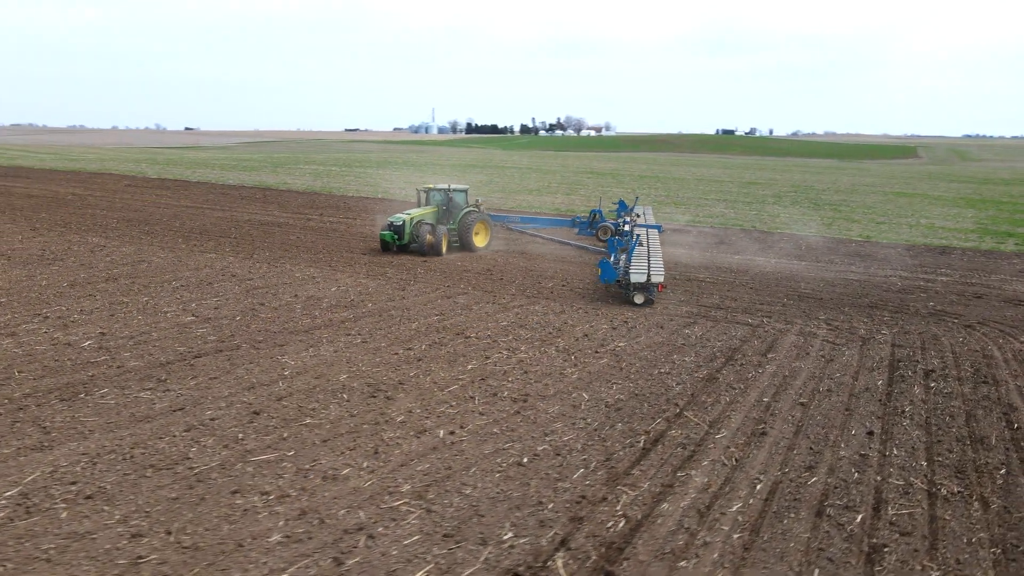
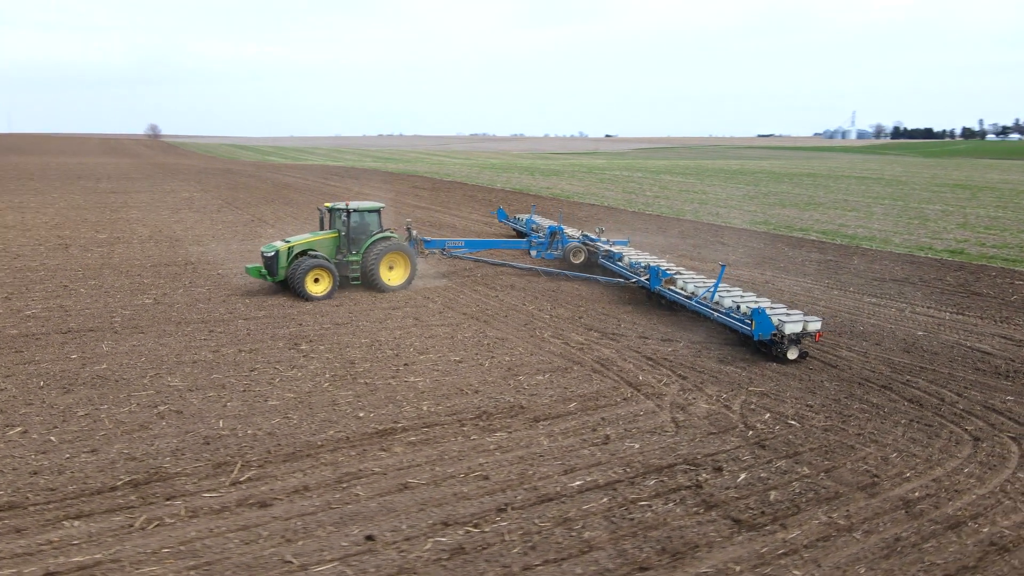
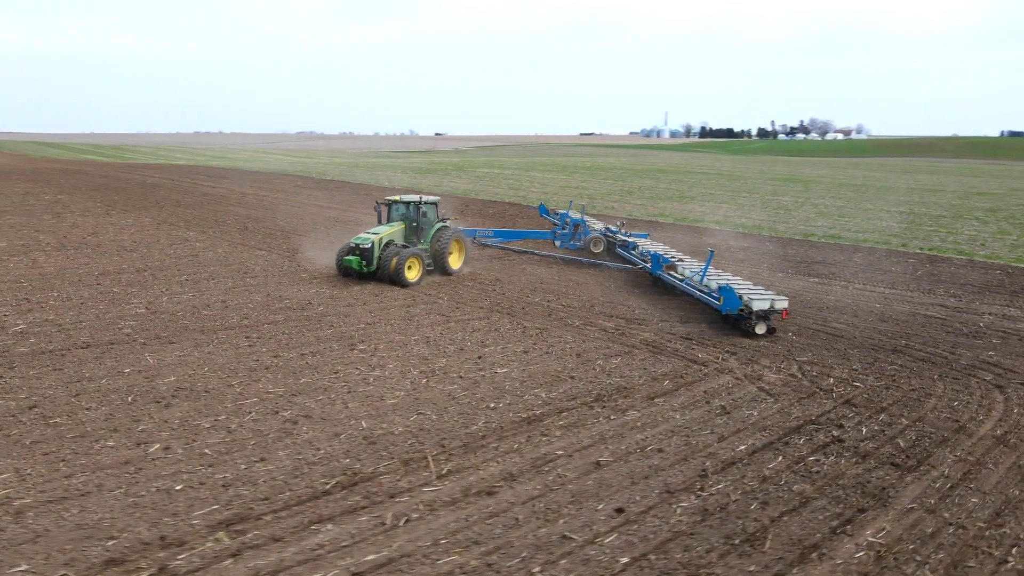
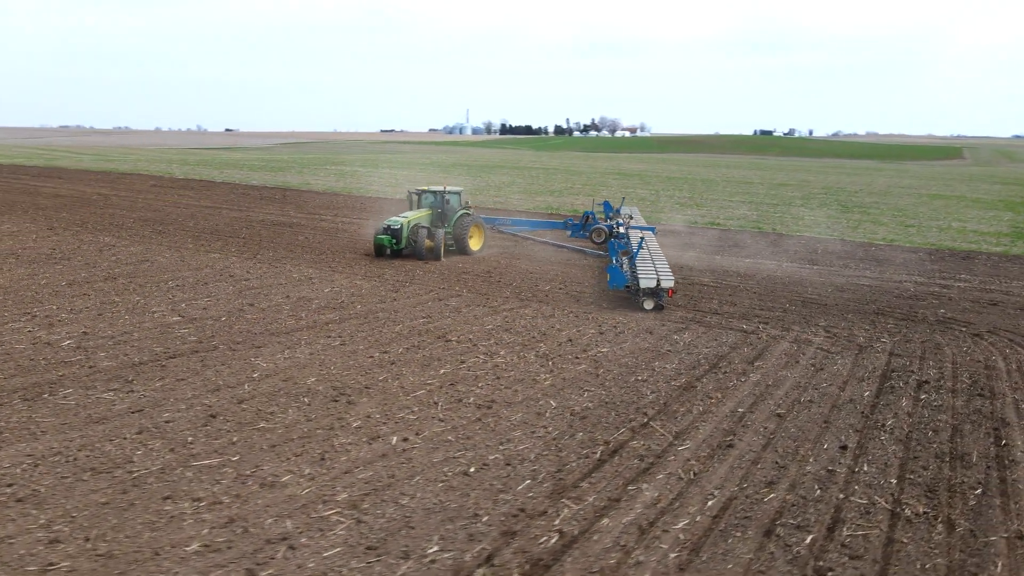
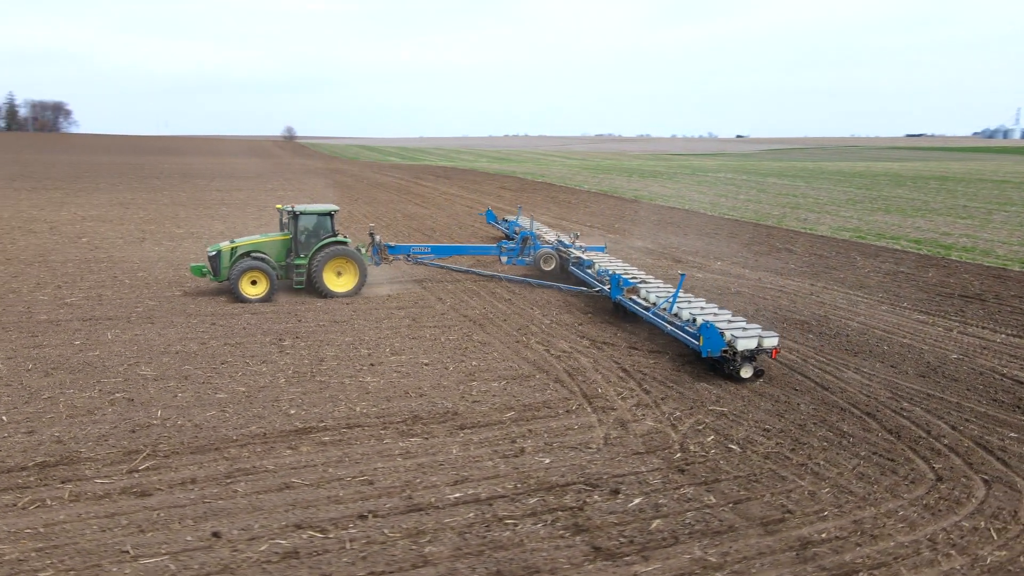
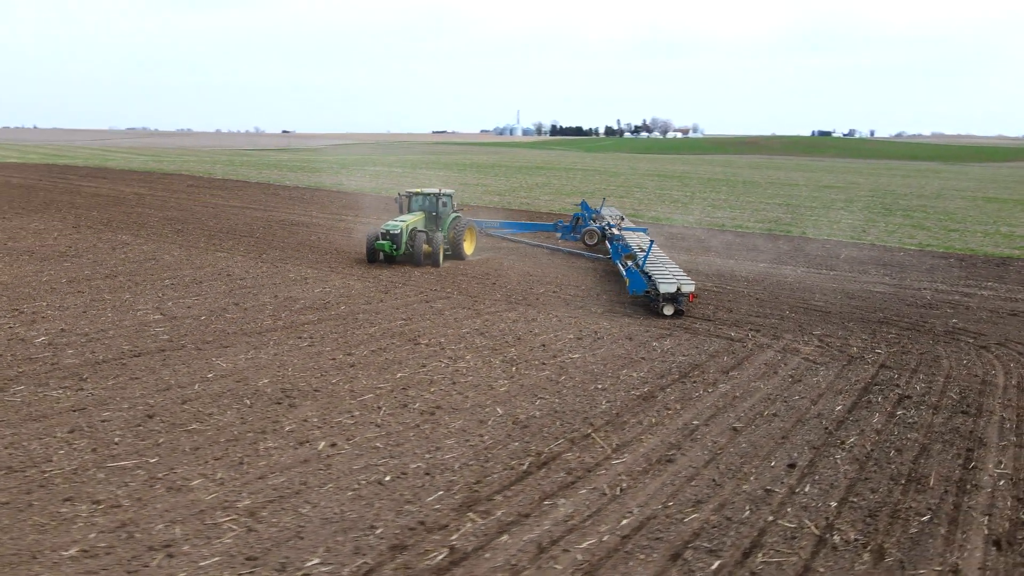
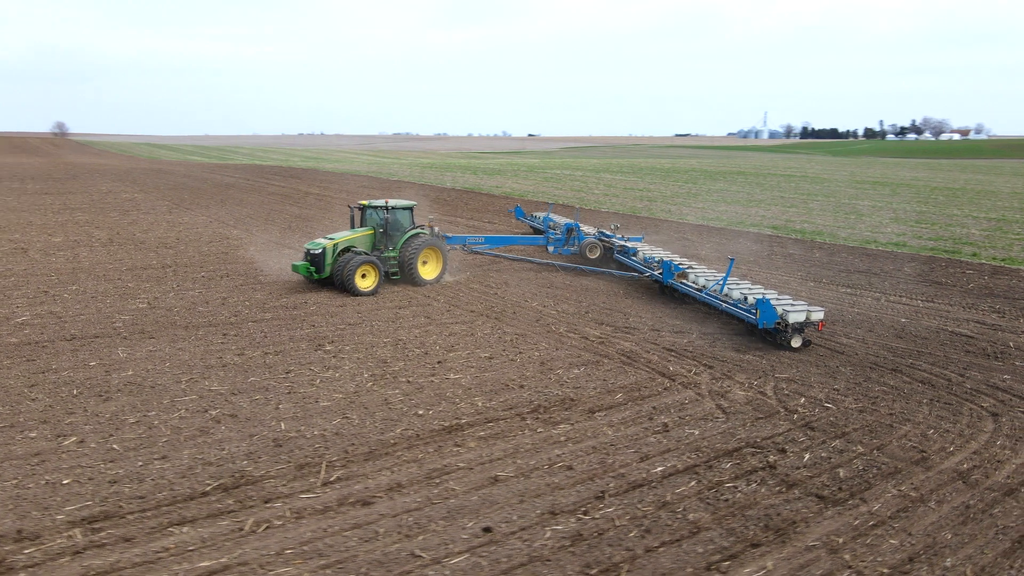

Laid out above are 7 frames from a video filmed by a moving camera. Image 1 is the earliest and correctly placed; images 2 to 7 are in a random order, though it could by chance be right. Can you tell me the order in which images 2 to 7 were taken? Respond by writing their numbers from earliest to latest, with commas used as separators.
4, 6, 3, 7, 2, 5
